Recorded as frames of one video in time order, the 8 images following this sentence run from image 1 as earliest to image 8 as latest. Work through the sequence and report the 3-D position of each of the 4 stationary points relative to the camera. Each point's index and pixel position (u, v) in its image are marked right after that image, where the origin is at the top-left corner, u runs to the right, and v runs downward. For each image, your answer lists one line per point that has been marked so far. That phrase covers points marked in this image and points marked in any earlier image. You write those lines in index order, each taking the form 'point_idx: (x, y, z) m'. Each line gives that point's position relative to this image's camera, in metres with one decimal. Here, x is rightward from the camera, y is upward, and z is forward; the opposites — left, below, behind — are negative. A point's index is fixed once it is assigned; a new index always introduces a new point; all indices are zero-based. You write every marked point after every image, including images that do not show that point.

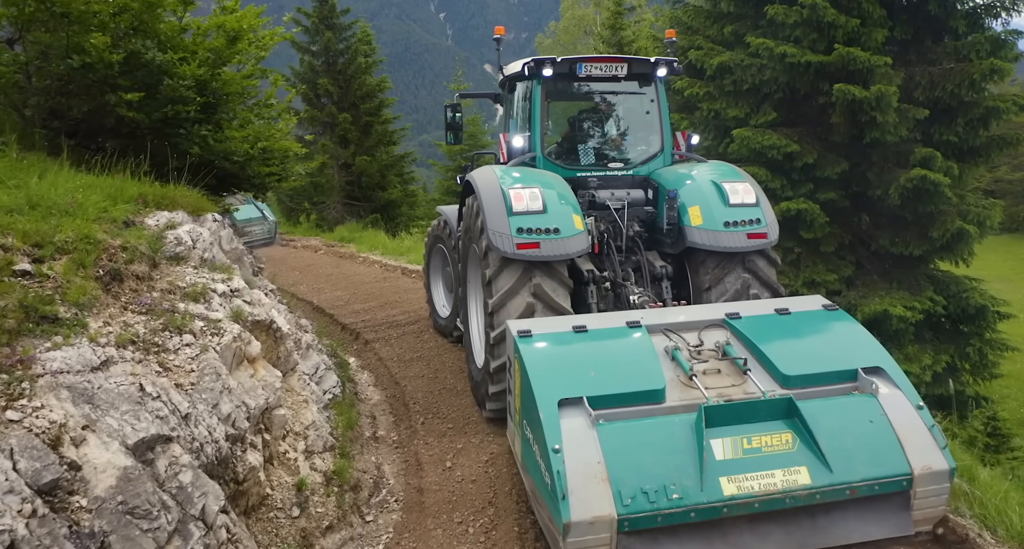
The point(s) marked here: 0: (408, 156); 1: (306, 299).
0: (-2.2, +2.6, +19.8) m
1: (-2.4, -0.3, +10.6) m
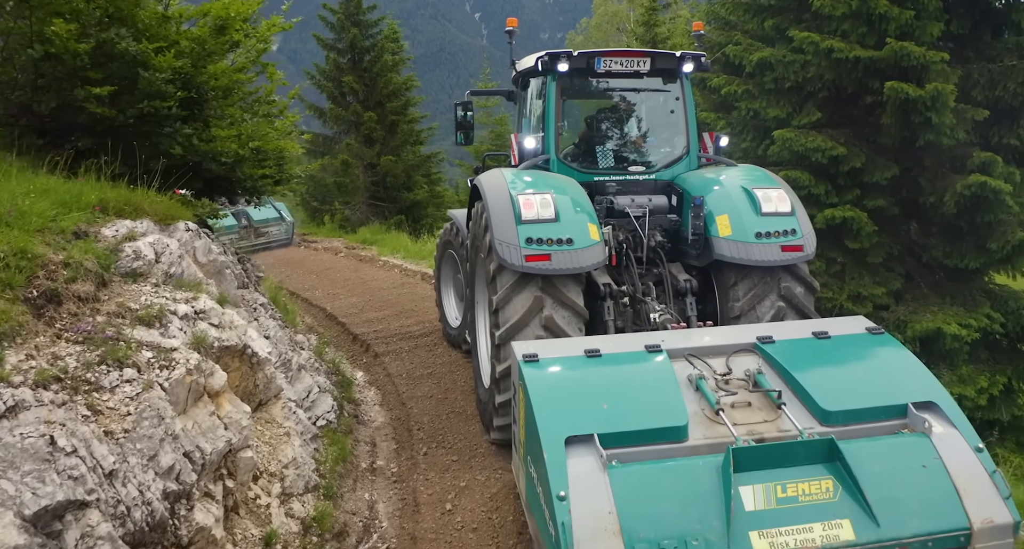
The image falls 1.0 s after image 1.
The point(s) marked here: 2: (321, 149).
0: (-1.6, +2.5, +19.3) m
1: (-2.2, -0.4, +10.1) m
2: (-4.0, +2.7, +19.4) m
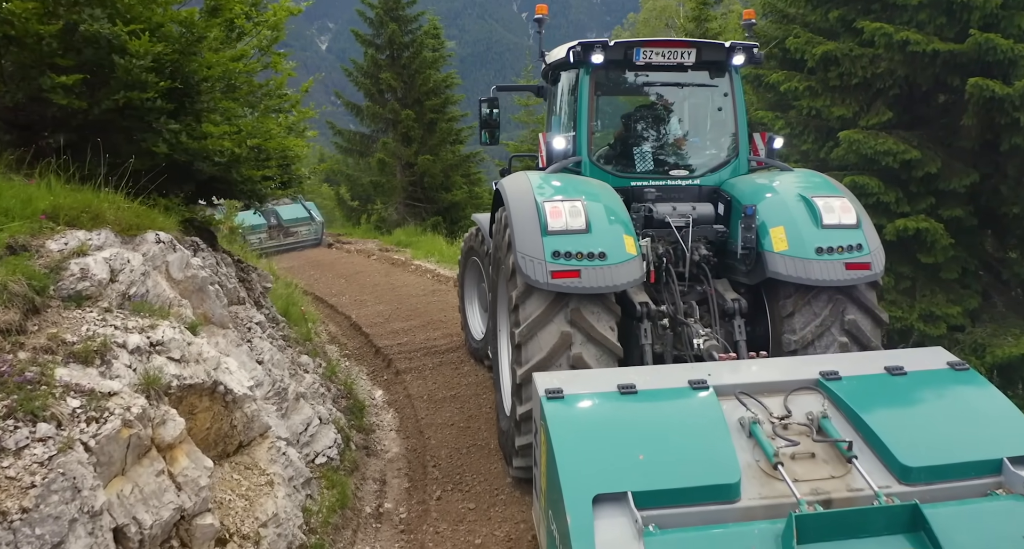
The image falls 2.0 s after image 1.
0: (-0.7, +2.4, +18.7) m
1: (-1.8, -0.4, +9.6) m
2: (-3.2, +2.6, +18.9) m
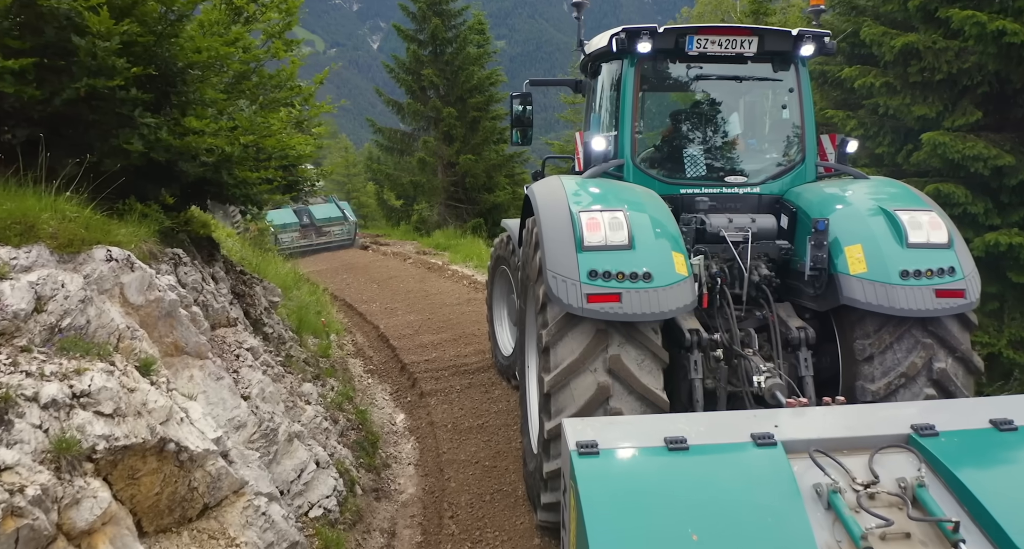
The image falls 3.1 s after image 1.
0: (+0.1, +2.4, +18.0) m
1: (-1.4, -0.5, +9.0) m
2: (-2.3, +2.6, +18.3) m
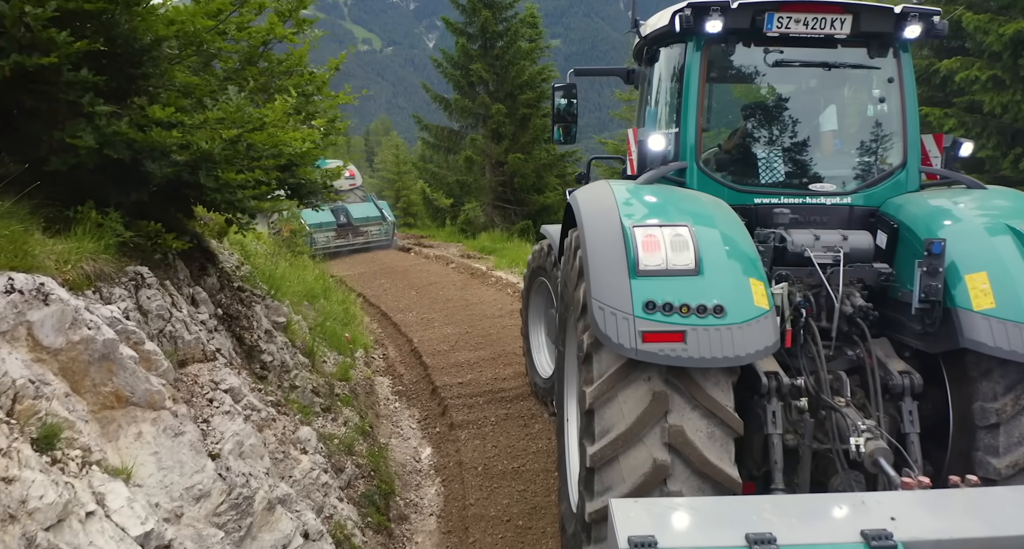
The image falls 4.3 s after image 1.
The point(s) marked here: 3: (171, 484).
0: (+1.1, +2.3, +17.2) m
1: (-1.0, -0.6, +8.3) m
2: (-1.3, +2.5, +17.7) m
3: (-1.0, -0.6, +2.7) m
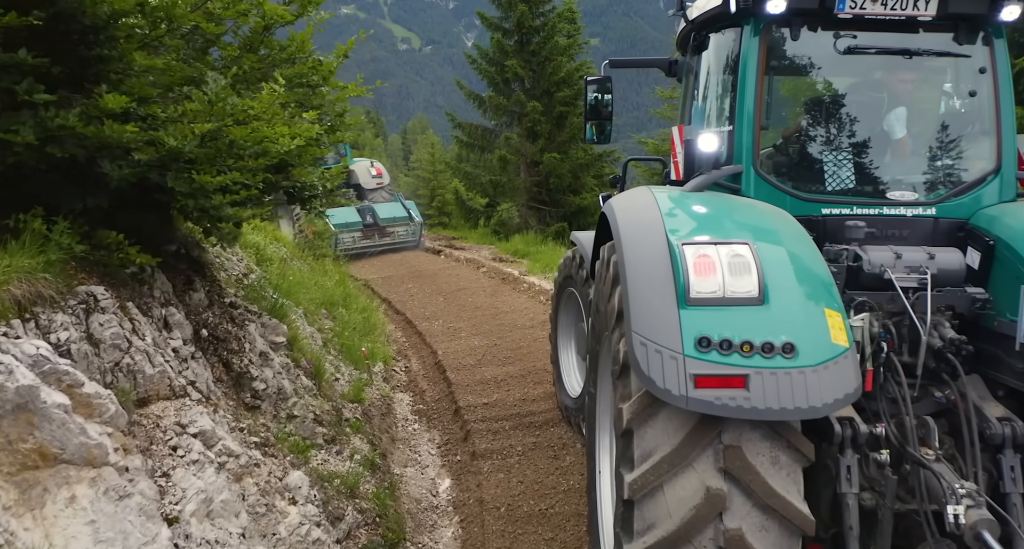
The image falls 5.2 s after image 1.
0: (+1.8, +2.2, +16.6) m
1: (-0.7, -0.6, +7.7) m
2: (-0.6, +2.5, +17.1) m
3: (-1.0, -0.7, +2.1) m
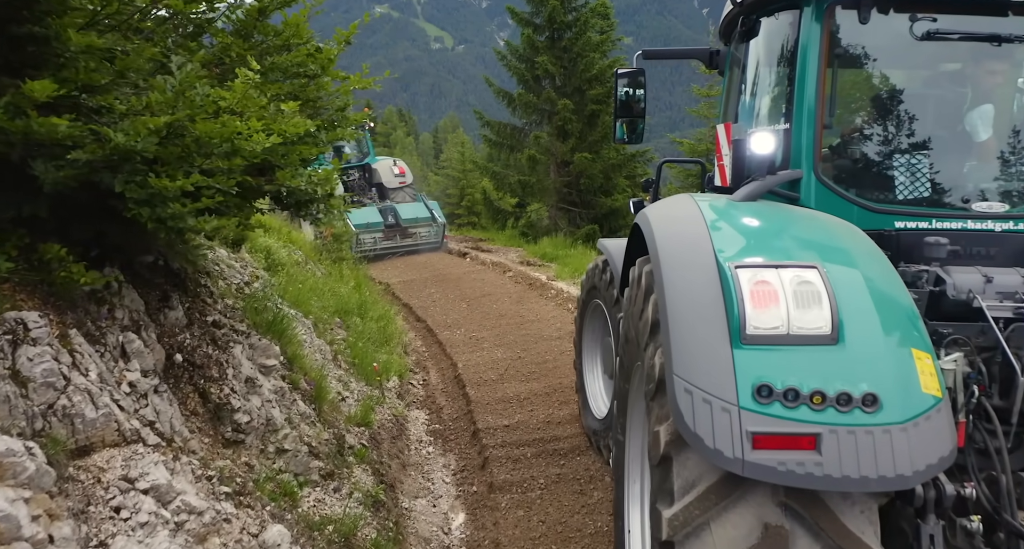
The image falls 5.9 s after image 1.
0: (+2.3, +2.1, +16.0) m
1: (-0.5, -0.7, +7.3) m
2: (-0.1, +2.4, +16.7) m
3: (-0.9, -0.7, +1.7) m
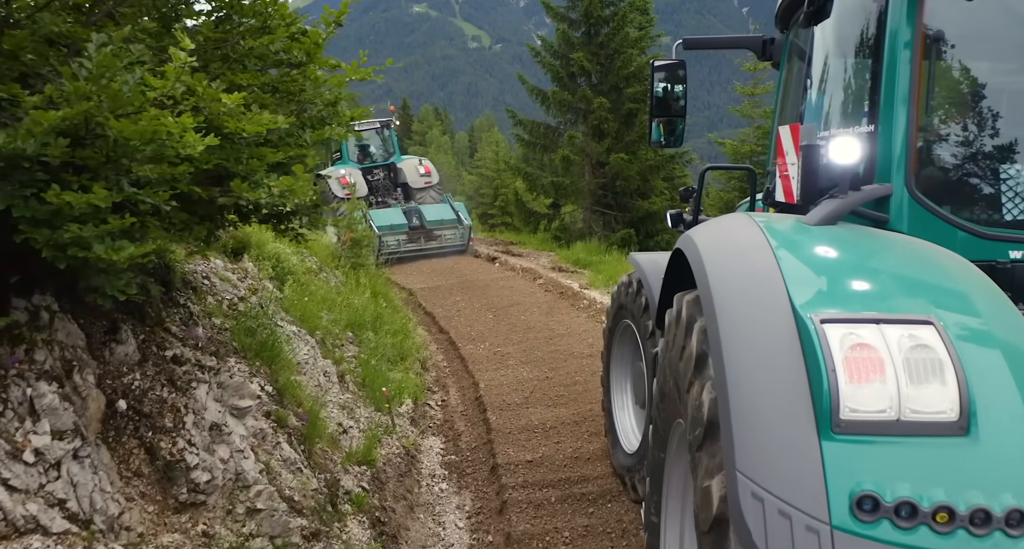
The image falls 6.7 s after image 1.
0: (+2.8, +2.0, +15.3) m
1: (-0.3, -0.8, +6.7) m
2: (+0.5, +2.3, +16.1) m
3: (-1.0, -0.8, +1.2) m
